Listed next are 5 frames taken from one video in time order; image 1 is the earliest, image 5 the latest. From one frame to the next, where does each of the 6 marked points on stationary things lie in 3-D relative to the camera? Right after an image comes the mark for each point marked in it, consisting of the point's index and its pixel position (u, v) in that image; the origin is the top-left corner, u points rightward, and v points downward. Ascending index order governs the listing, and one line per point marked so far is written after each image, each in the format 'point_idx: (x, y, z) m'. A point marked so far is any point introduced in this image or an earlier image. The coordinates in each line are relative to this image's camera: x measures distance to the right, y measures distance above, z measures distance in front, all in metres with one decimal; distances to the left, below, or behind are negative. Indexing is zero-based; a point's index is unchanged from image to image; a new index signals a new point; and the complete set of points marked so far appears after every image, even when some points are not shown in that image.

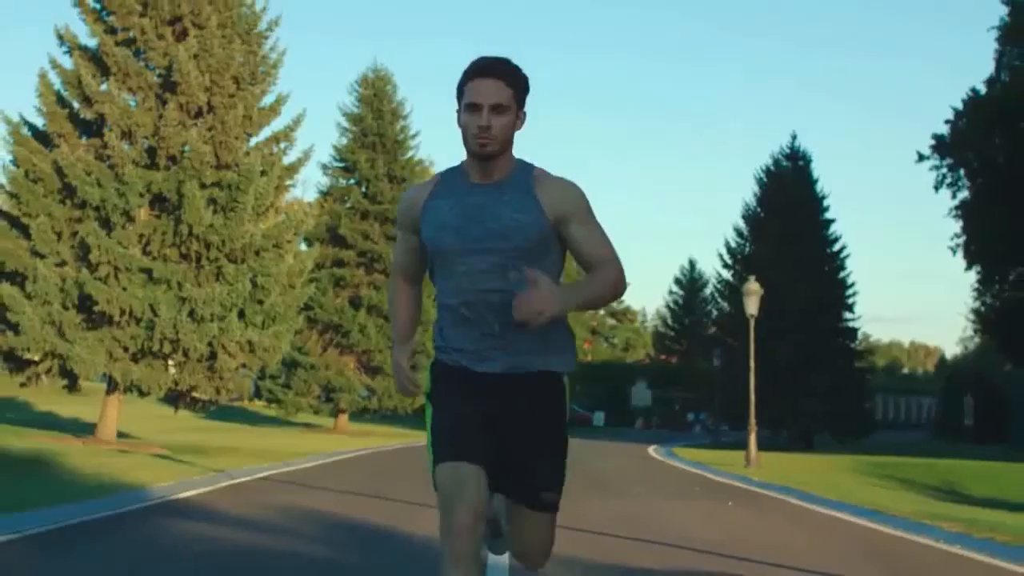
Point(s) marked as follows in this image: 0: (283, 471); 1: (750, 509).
0: (-2.7, -2.2, +17.3) m
1: (+2.4, -2.2, +14.4) m
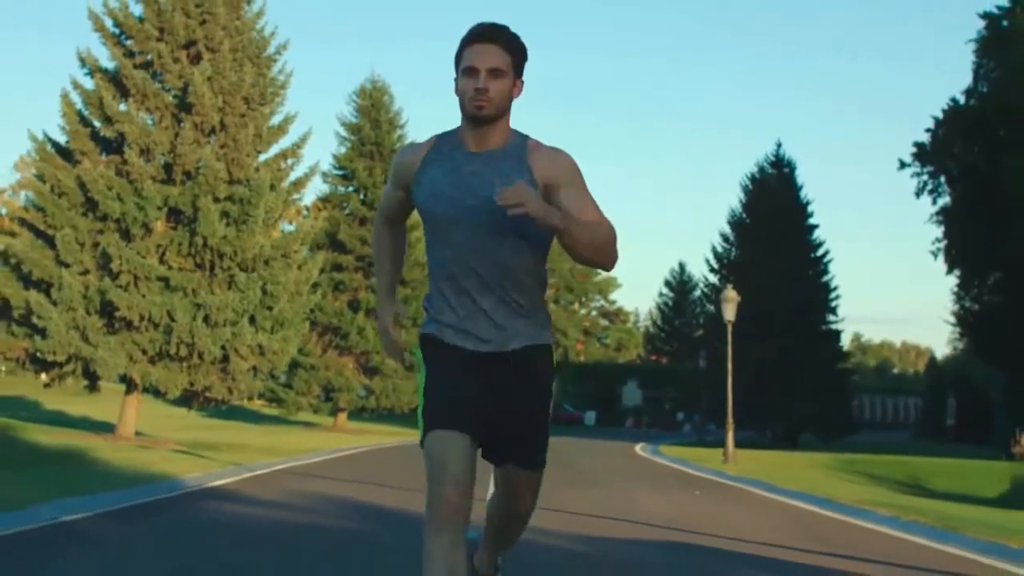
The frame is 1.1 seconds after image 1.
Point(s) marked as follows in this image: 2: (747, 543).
0: (-2.8, -2.3, +18.7) m
1: (+2.3, -2.3, +15.9) m
2: (+2.0, -2.0, +11.4) m
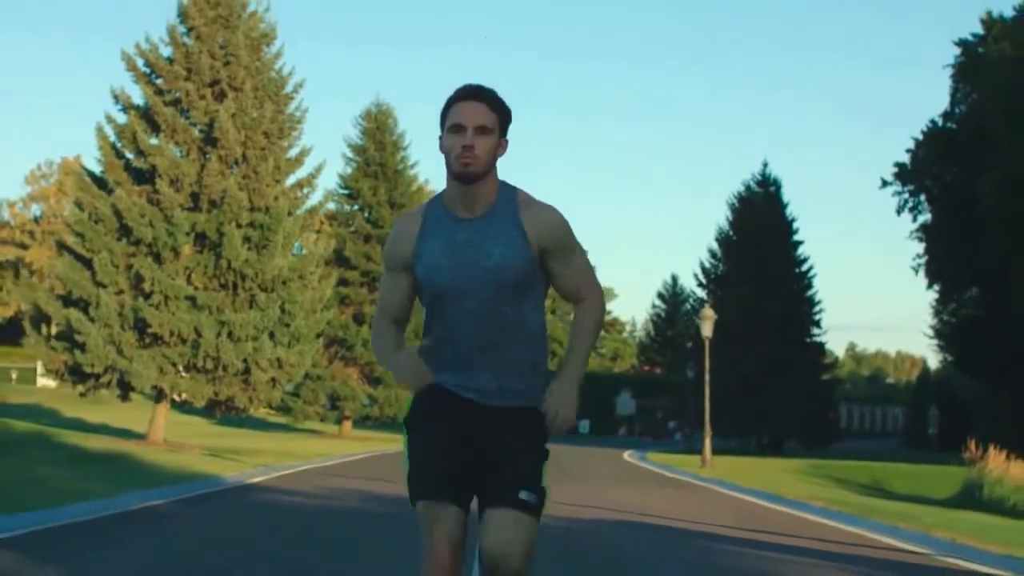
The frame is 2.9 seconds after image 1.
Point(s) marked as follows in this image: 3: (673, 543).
0: (-2.9, -2.6, +20.7) m
1: (+2.3, -2.6, +17.9) m
2: (+2.0, -2.3, +13.5) m
3: (+1.4, -2.2, +12.2) m
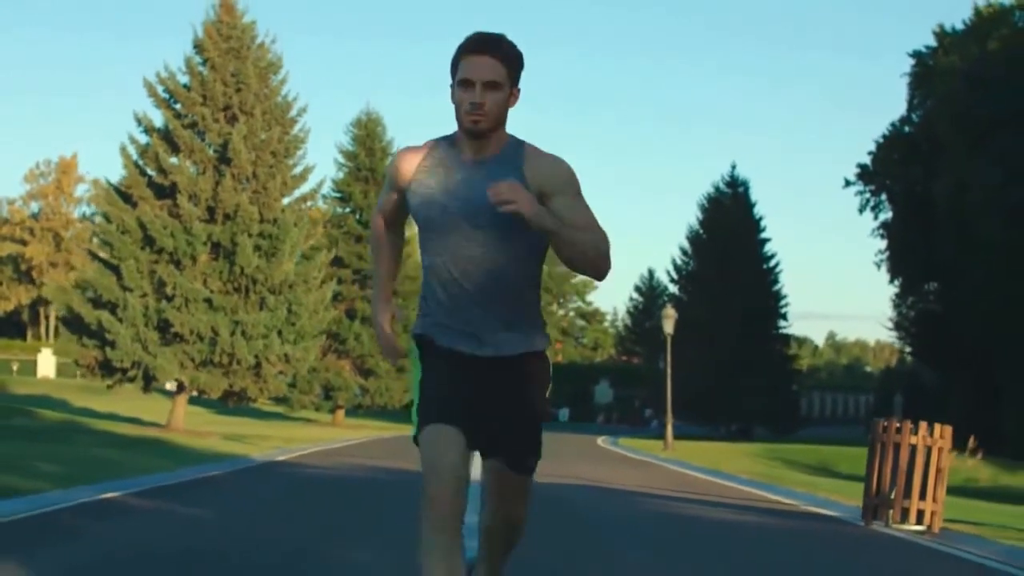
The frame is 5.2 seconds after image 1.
0: (-3.2, -2.7, +23.6) m
1: (+2.0, -2.7, +20.8) m
2: (+1.7, -2.4, +16.4) m
3: (+1.2, -2.3, +15.1) m
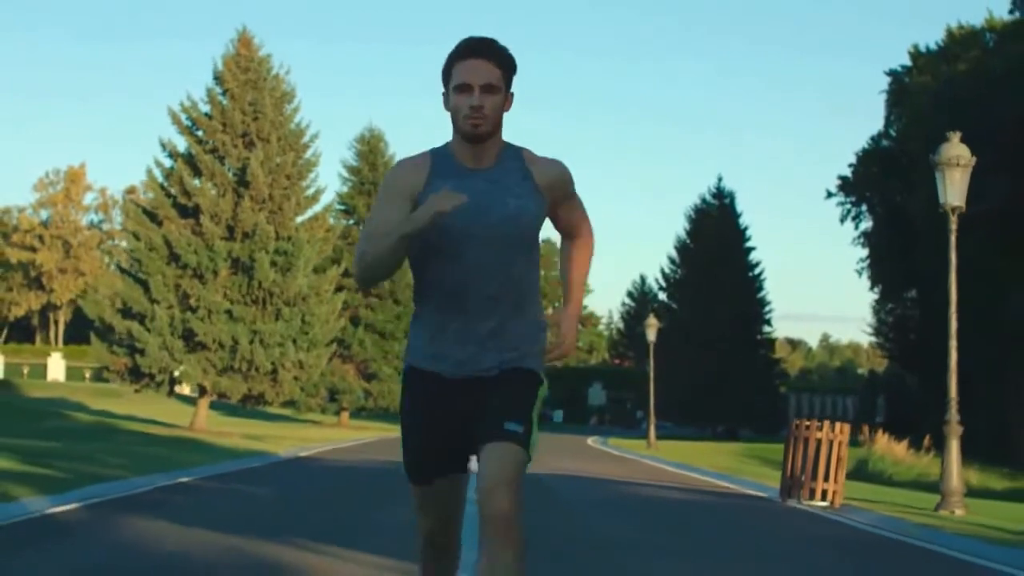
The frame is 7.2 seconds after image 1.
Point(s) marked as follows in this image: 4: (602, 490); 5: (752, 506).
0: (-3.3, -2.9, +25.9) m
1: (+1.9, -2.9, +23.2) m
2: (+1.7, -2.6, +18.7) m
3: (+1.1, -2.5, +17.4) m
4: (+1.1, -2.6, +17.8) m
5: (+2.8, -2.6, +16.9) m
